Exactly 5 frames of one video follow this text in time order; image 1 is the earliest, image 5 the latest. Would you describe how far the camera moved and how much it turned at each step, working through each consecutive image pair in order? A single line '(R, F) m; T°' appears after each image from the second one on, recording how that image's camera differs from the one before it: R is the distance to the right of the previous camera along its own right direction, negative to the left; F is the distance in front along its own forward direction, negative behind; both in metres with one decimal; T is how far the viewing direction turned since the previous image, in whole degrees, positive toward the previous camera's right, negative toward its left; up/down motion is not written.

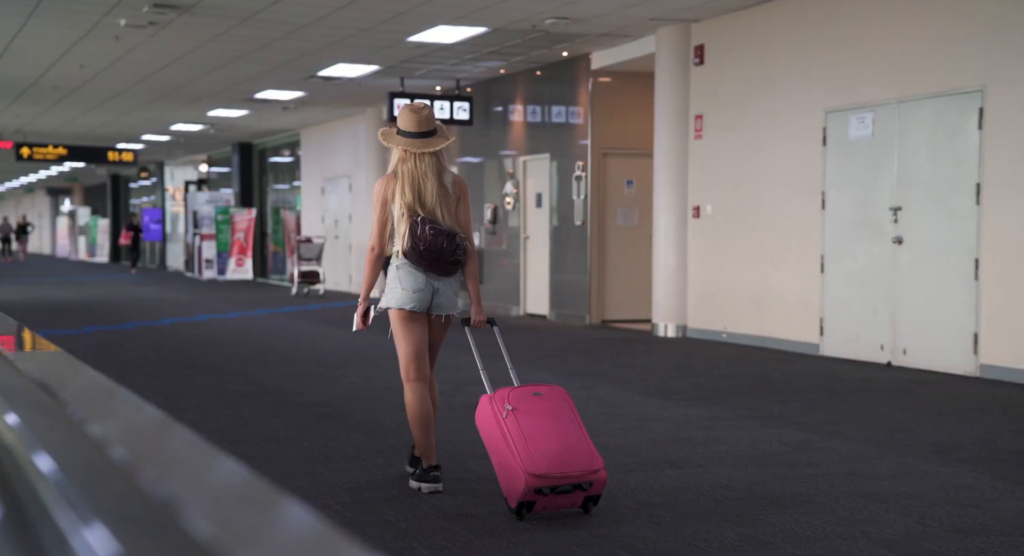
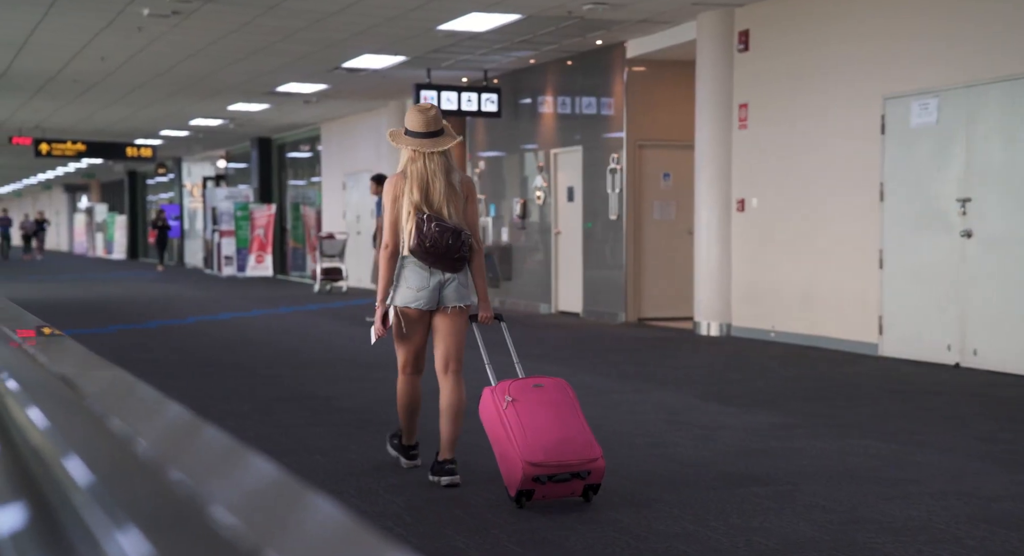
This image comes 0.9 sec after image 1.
(-0.2, +0.5) m; -1°
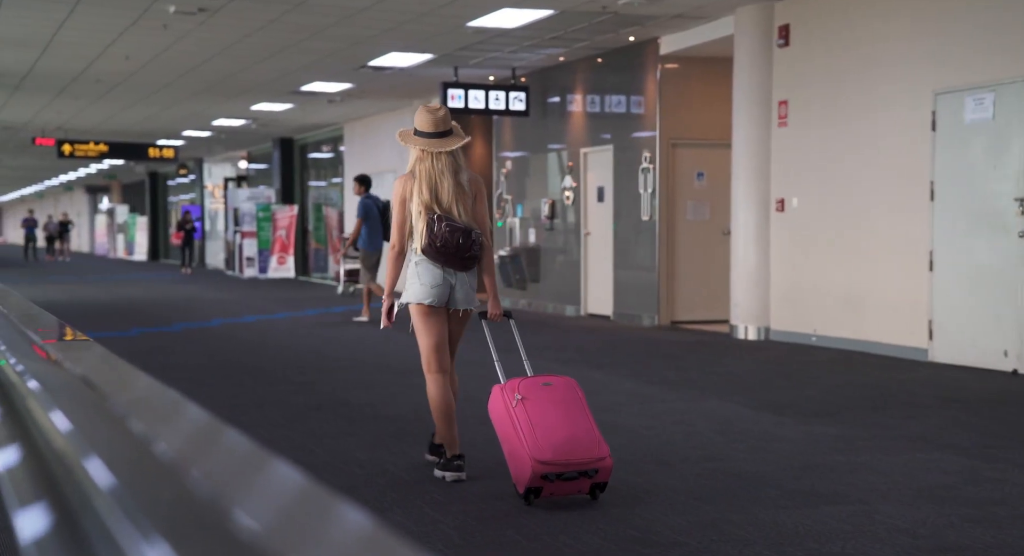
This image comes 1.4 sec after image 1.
(-0.1, +0.3) m; -1°
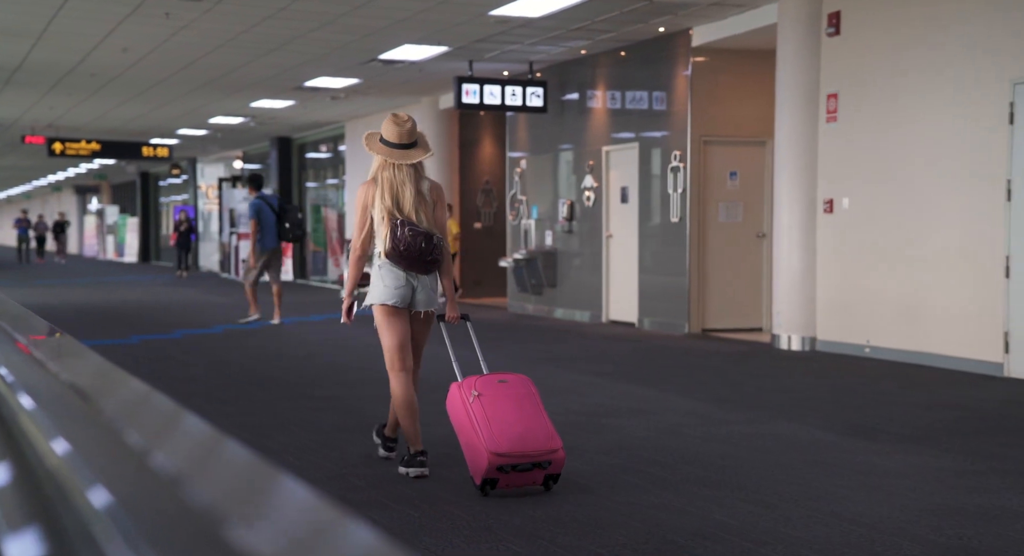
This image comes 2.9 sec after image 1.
(-0.4, +0.8) m; +1°
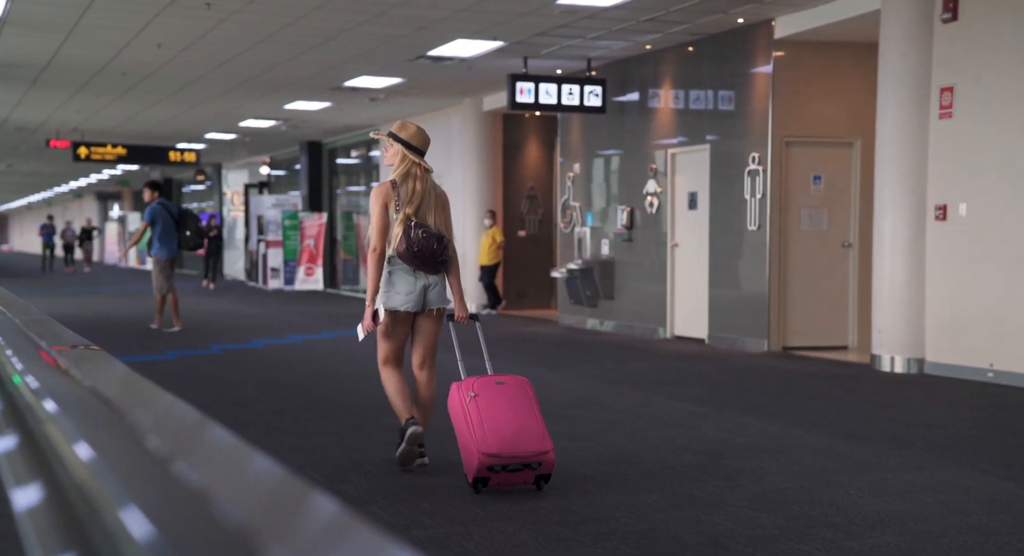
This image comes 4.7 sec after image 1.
(-0.5, +1.0) m; -1°
